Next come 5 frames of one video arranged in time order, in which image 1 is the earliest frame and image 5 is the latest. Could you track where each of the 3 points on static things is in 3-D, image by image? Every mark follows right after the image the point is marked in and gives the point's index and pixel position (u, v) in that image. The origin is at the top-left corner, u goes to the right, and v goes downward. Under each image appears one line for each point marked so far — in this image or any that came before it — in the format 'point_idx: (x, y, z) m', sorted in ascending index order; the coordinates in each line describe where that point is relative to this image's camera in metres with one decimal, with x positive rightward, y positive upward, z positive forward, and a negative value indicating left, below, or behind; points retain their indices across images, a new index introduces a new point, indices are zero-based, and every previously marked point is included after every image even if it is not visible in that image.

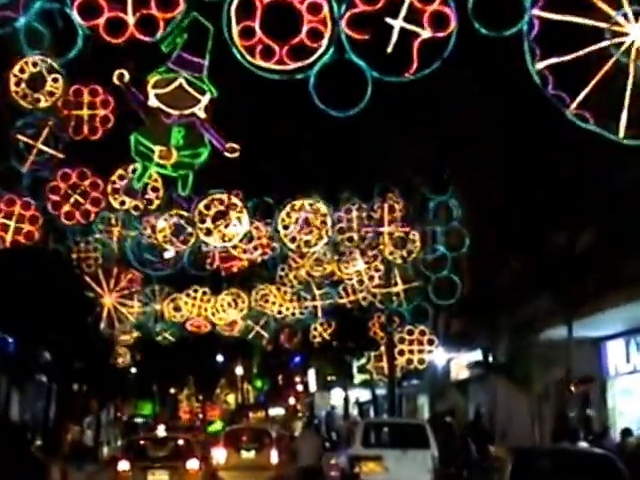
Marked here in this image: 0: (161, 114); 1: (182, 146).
0: (-1.6, +1.3, +16.8) m
1: (-1.4, +0.9, +17.0) m
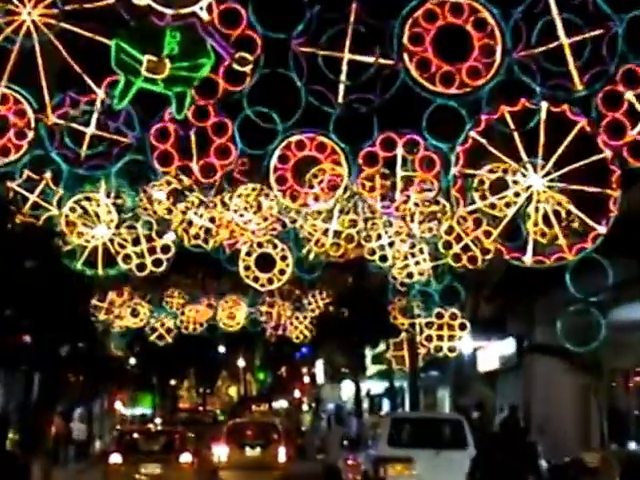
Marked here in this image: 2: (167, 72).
0: (-1.3, +1.7, +12.9) m
1: (-1.1, +1.4, +13.1) m
2: (-1.2, +1.3, +12.9) m
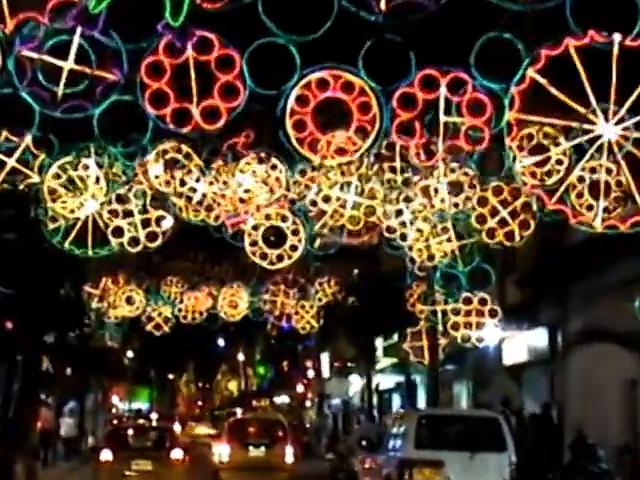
0: (-1.1, +2.1, +9.9) m
1: (-0.9, +1.7, +10.1) m
2: (-0.9, +1.6, +9.9) m
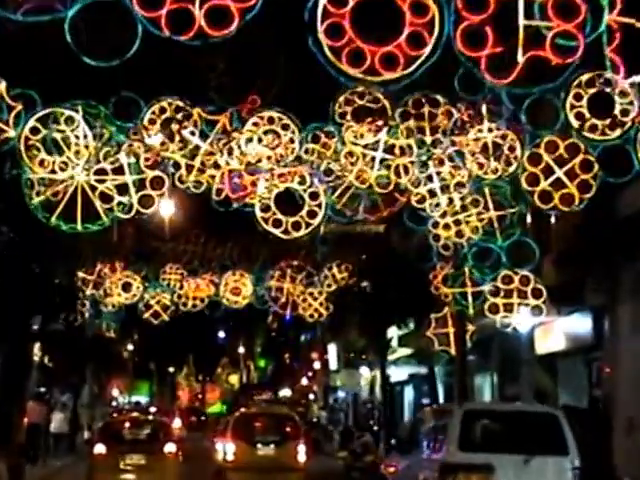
0: (-0.8, +2.4, +6.9) m
1: (-0.6, +2.1, +7.0) m
2: (-0.7, +2.0, +6.9) m
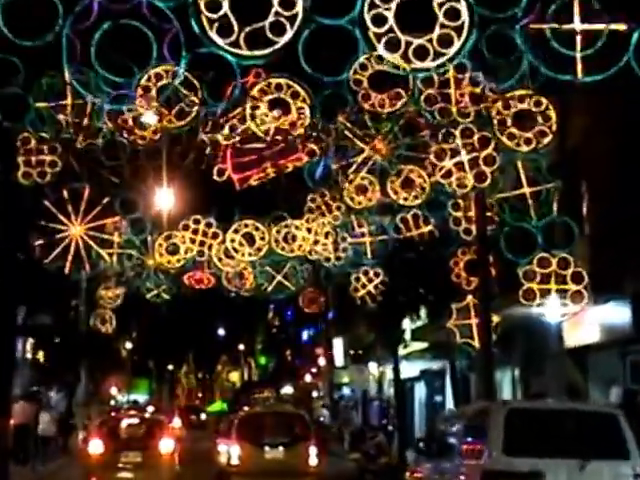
0: (-0.6, +2.6, +4.6) m
1: (-0.5, +2.3, +4.7) m
2: (-0.5, +2.2, +4.6) m
